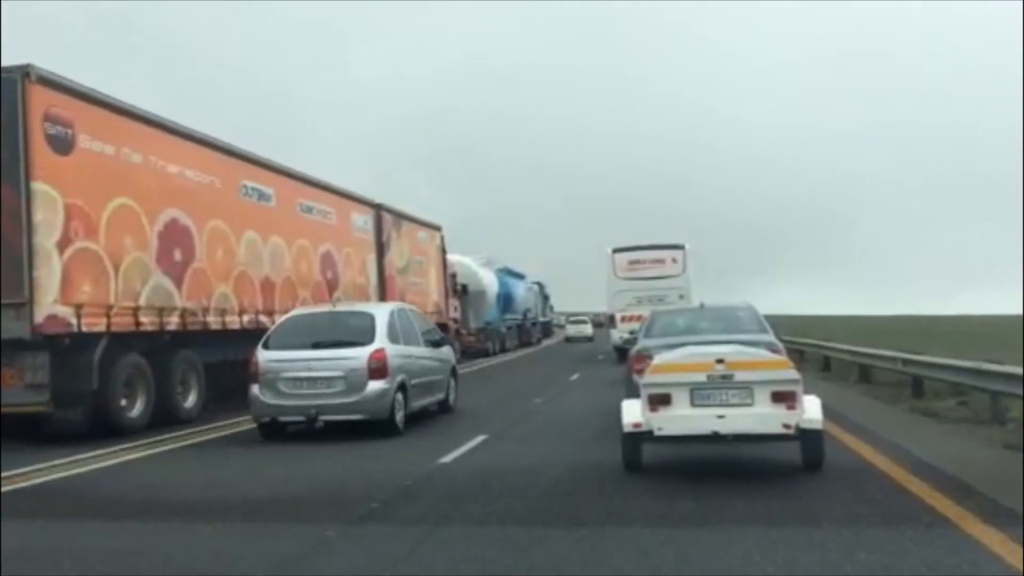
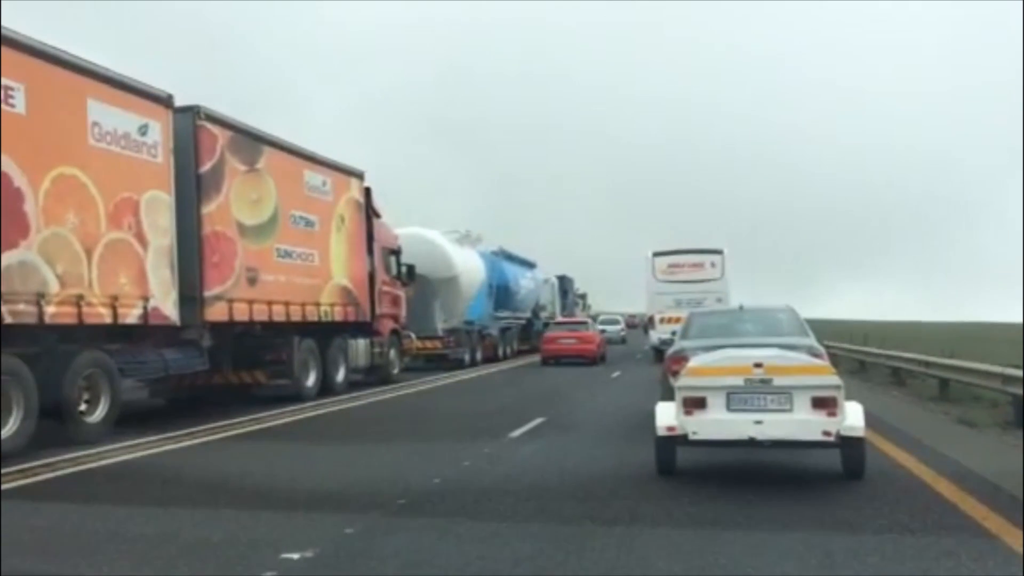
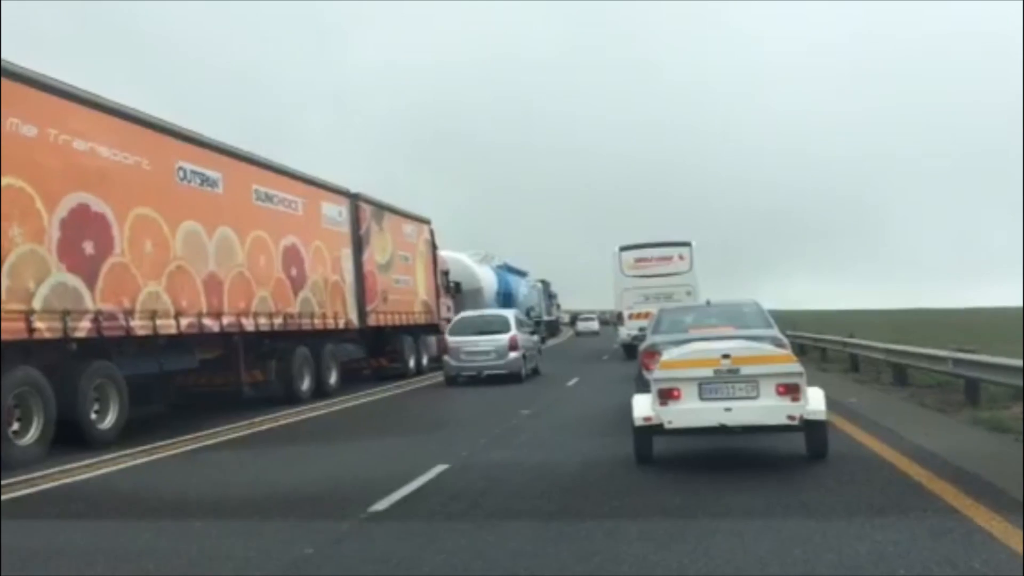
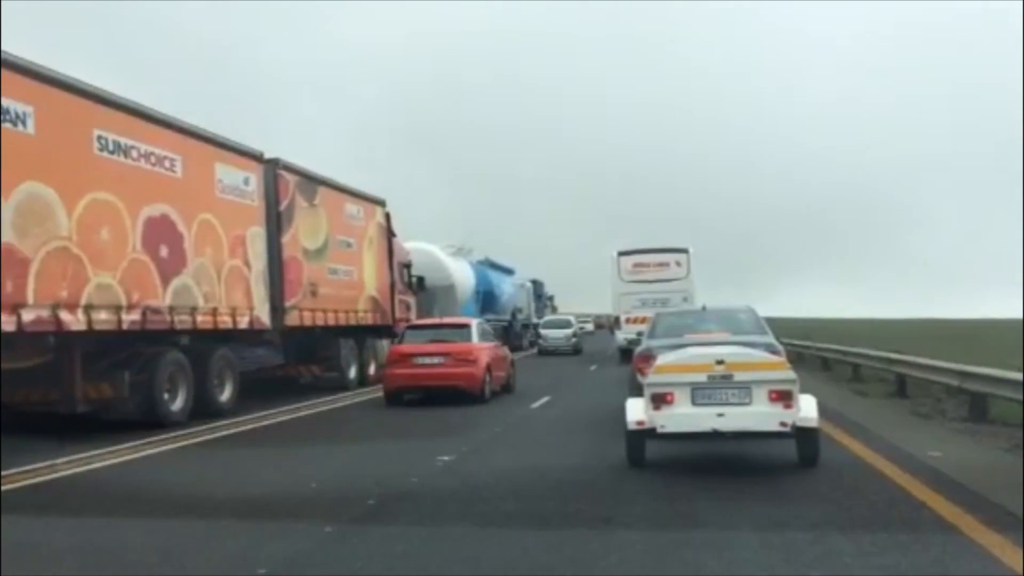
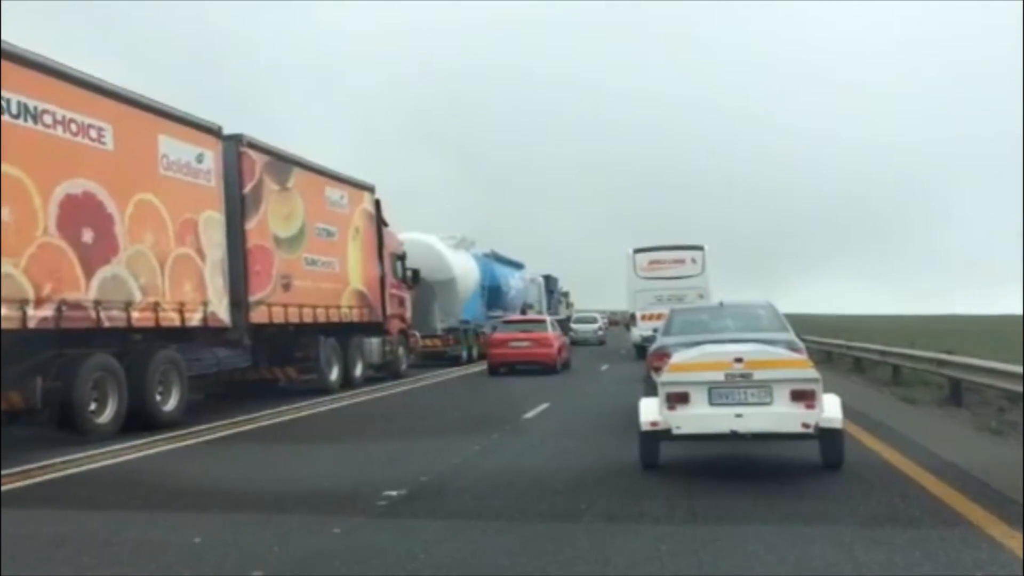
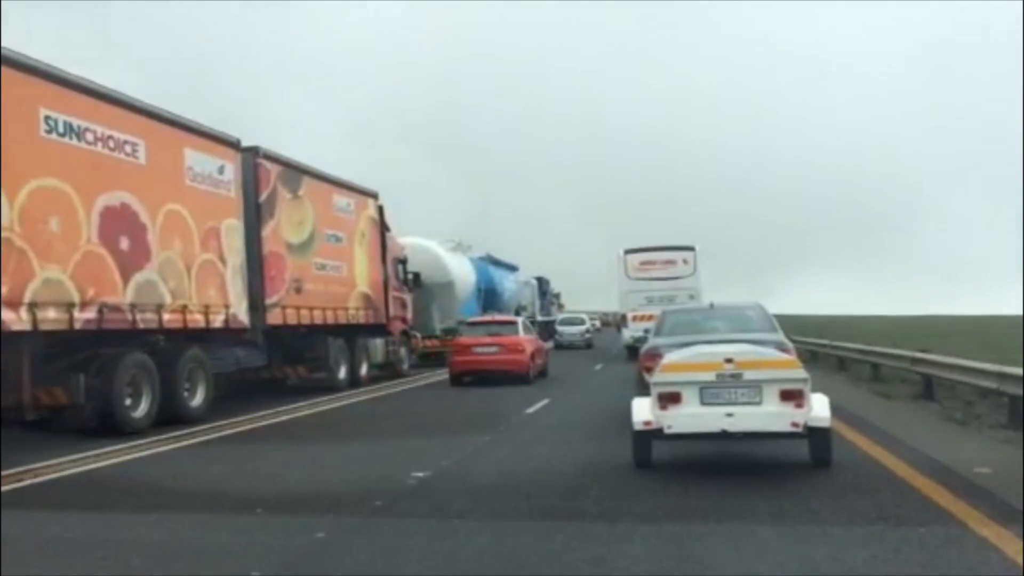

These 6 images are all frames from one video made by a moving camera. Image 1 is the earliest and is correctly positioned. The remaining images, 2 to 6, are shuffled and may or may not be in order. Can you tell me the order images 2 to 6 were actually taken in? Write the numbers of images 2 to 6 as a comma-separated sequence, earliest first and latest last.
3, 4, 6, 5, 2
